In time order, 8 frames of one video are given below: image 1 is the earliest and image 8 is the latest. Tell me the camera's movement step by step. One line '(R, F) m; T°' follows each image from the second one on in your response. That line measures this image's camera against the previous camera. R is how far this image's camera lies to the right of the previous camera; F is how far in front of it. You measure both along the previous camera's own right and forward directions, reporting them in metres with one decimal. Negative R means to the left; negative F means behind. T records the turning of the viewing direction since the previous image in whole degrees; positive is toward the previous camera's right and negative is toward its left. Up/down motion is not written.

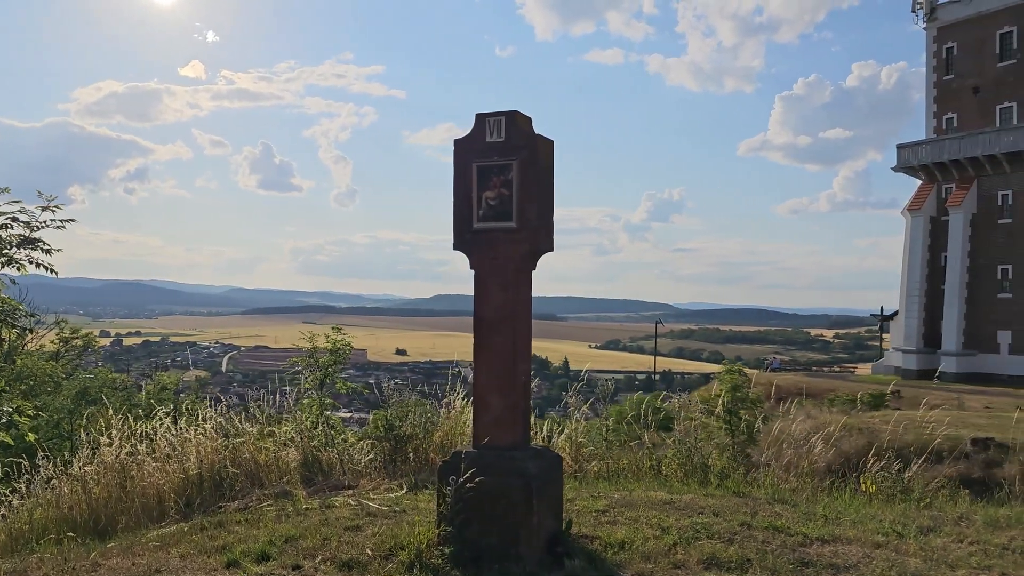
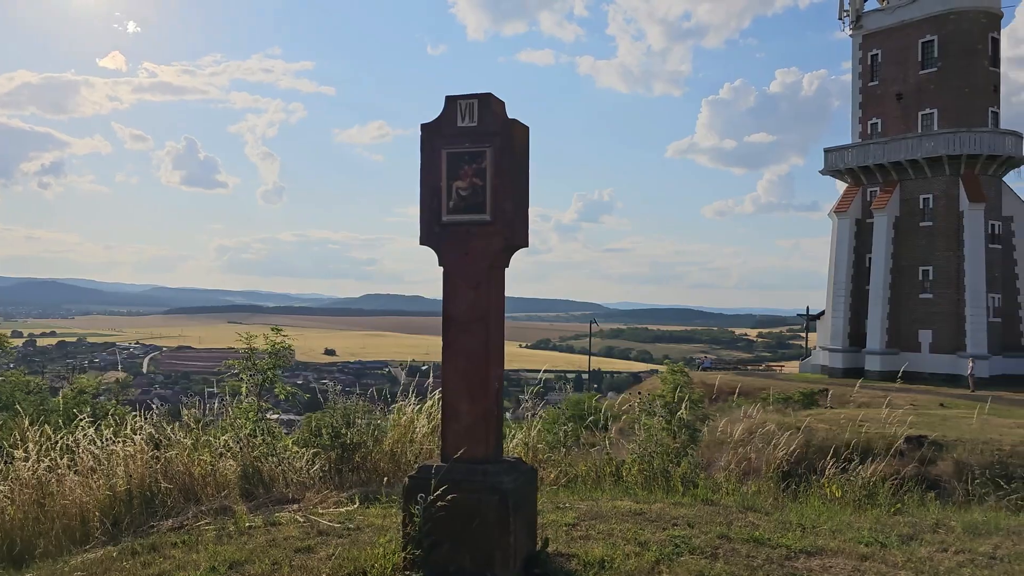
(-0.1, +0.3) m; +5°
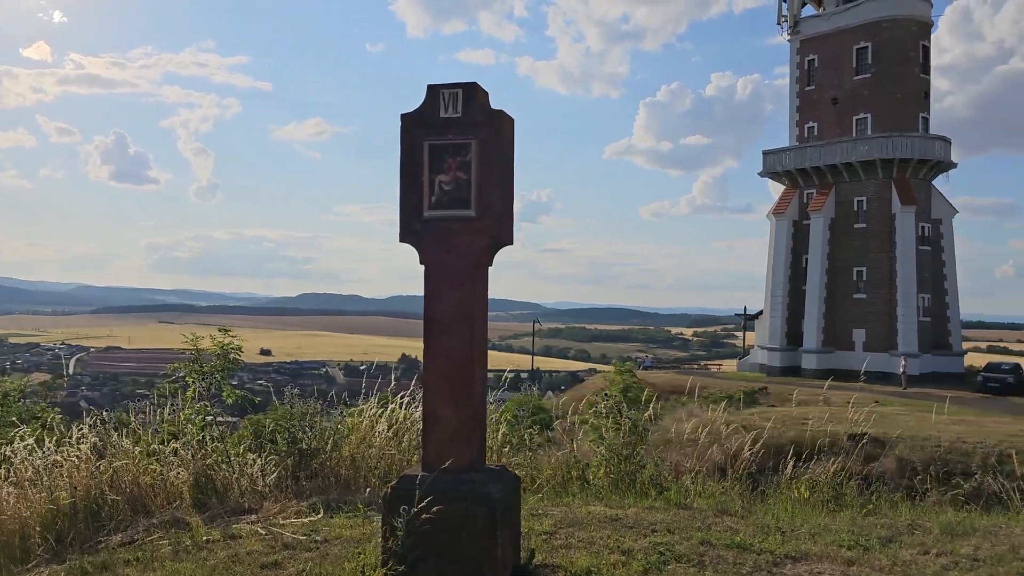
(-0.1, +0.1) m; +4°
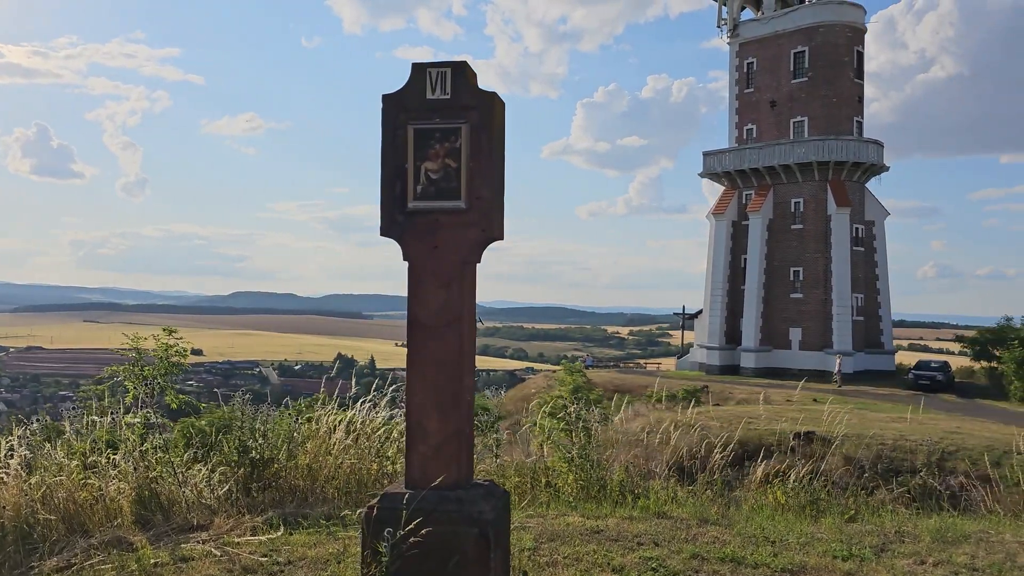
(-0.2, +0.2) m; +4°
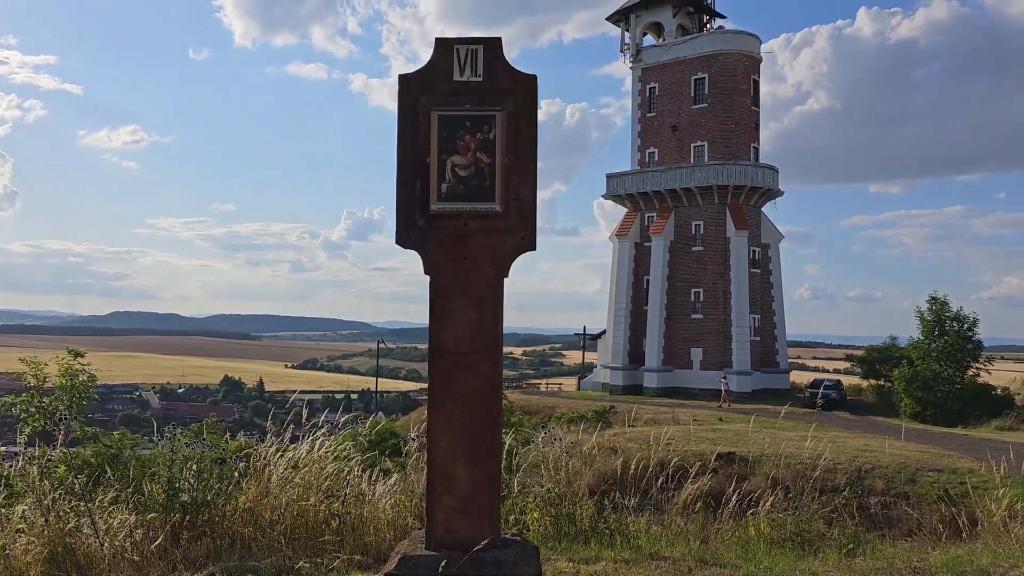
(-0.3, +0.4) m; +7°
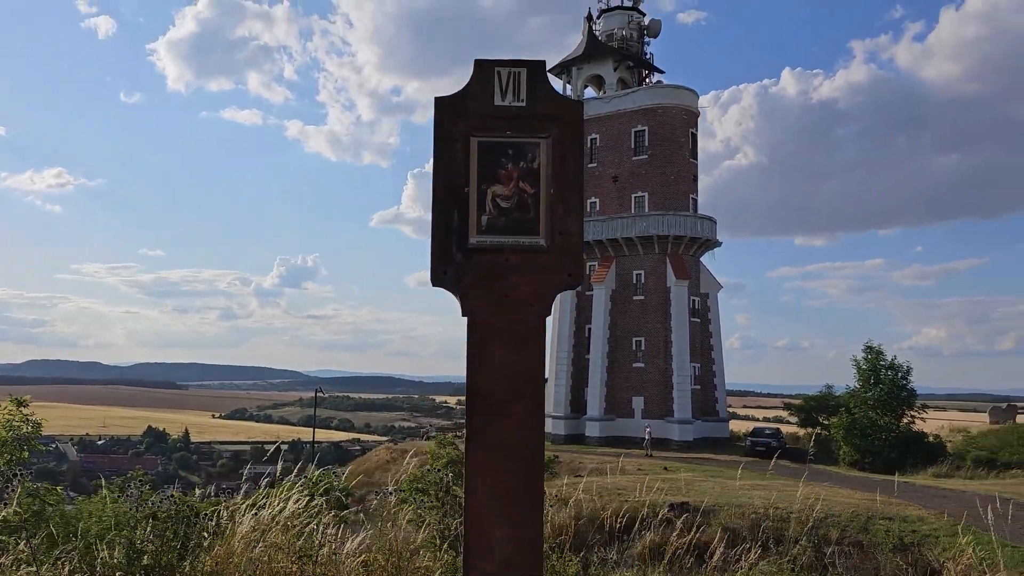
(-0.2, +0.2) m; +4°
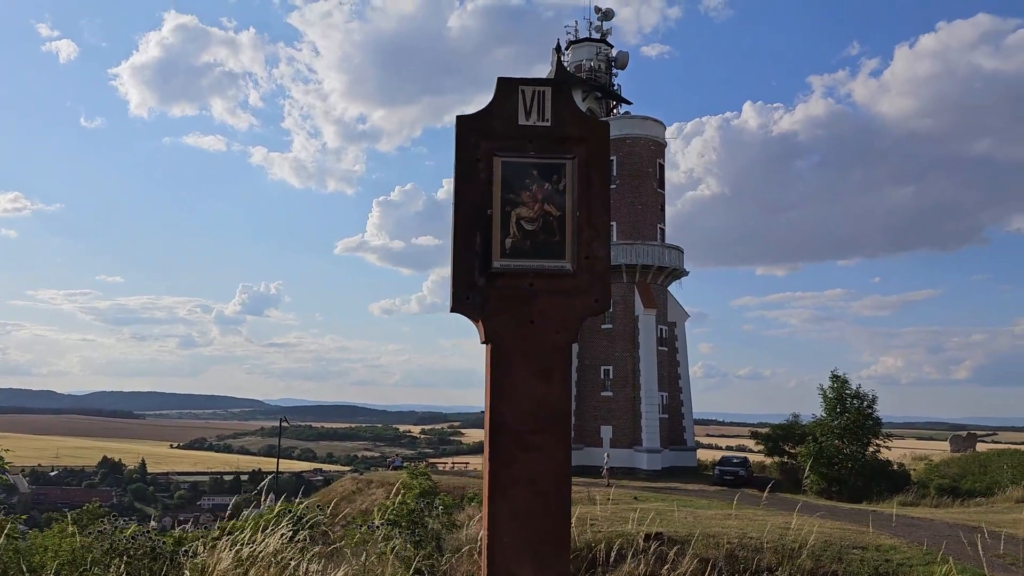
(-0.1, +0.1) m; +2°
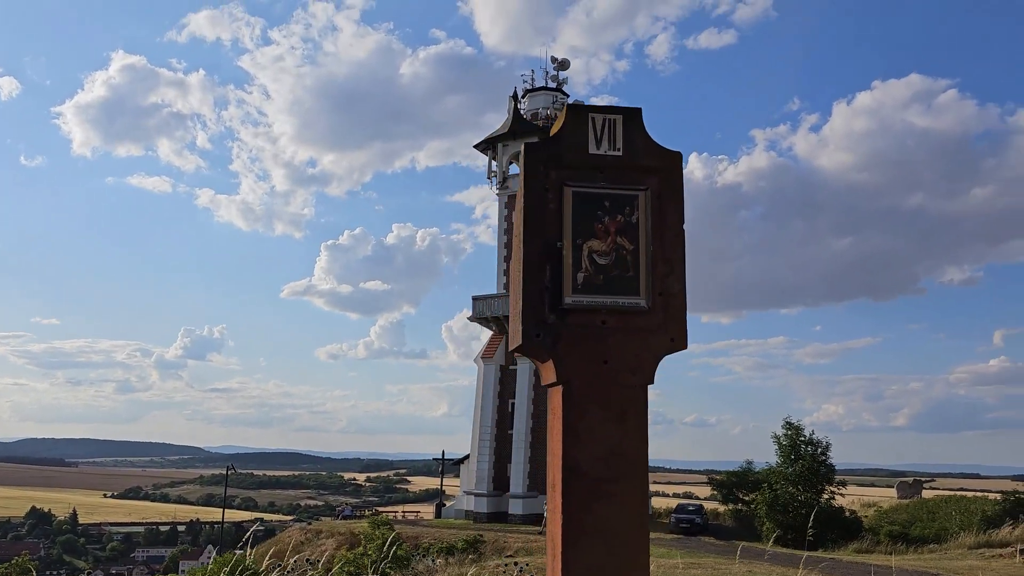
(-0.2, +0.1) m; +3°
